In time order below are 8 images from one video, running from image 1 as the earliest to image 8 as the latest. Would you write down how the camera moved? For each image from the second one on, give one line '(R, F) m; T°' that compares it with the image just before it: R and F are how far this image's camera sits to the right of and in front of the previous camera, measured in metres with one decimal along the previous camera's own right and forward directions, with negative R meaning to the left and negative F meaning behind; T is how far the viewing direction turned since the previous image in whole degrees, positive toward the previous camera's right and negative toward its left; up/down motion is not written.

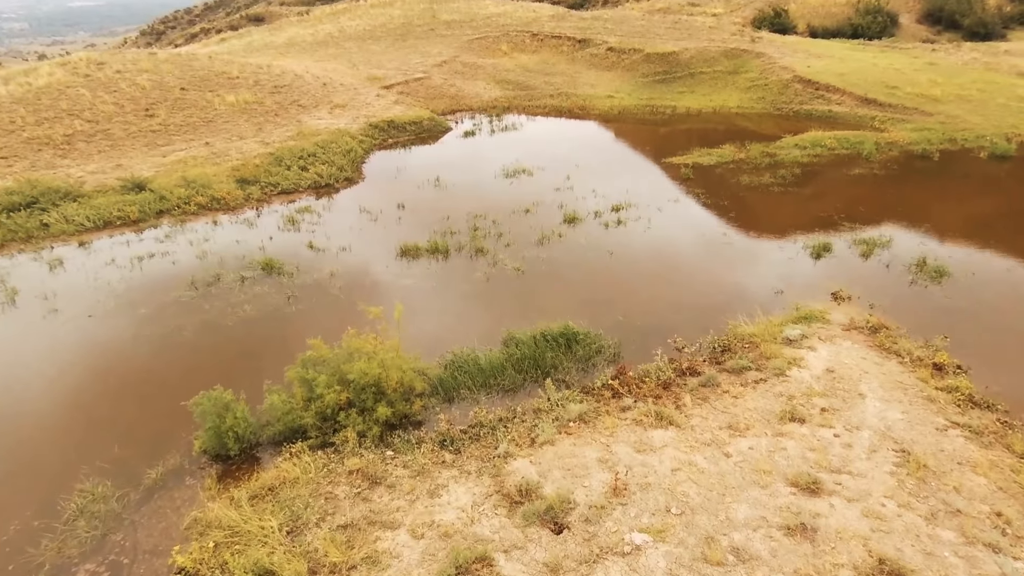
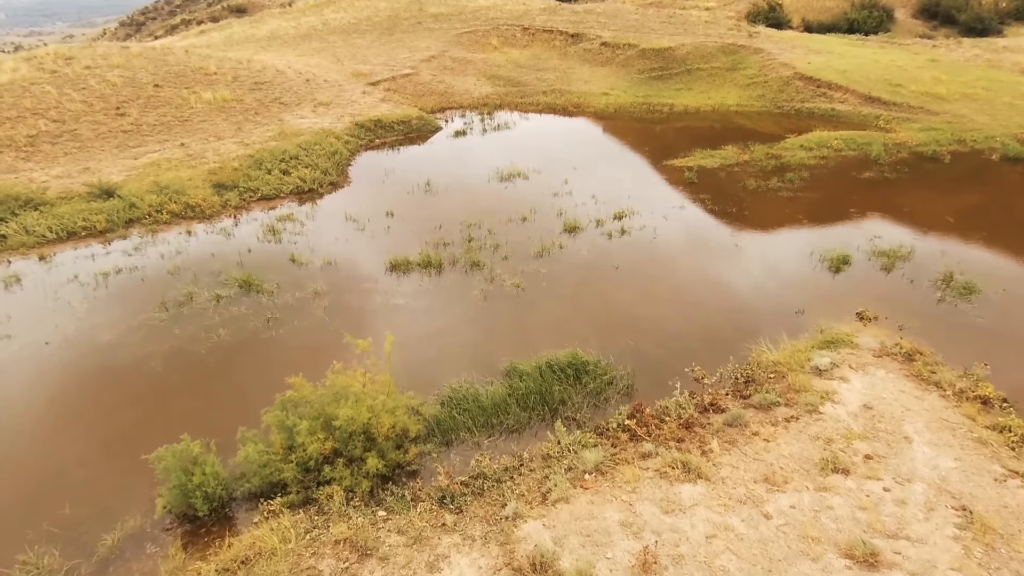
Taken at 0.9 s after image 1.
(-0.2, +1.0) m; +1°
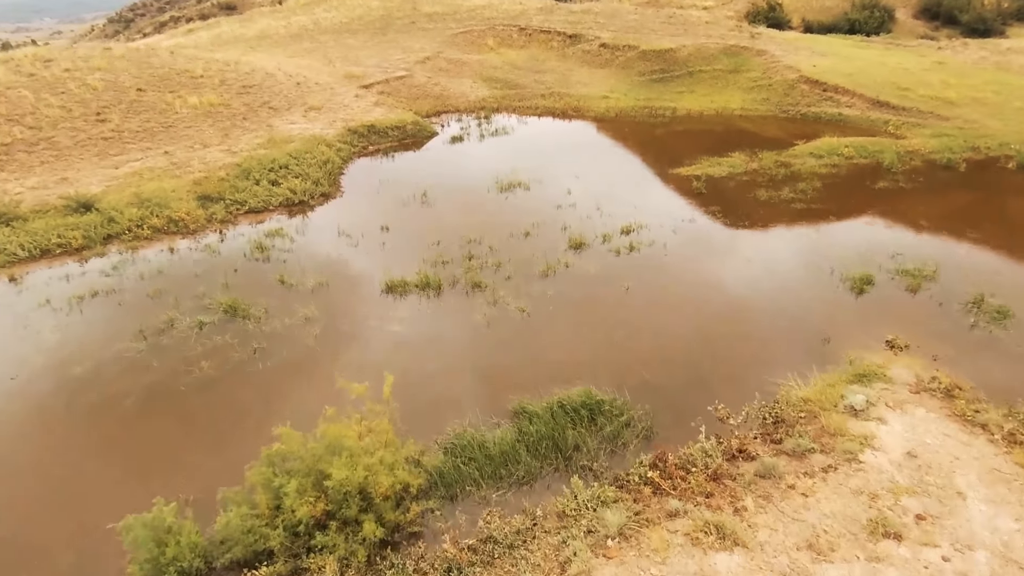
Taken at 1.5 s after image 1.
(-0.2, +0.8) m; +1°
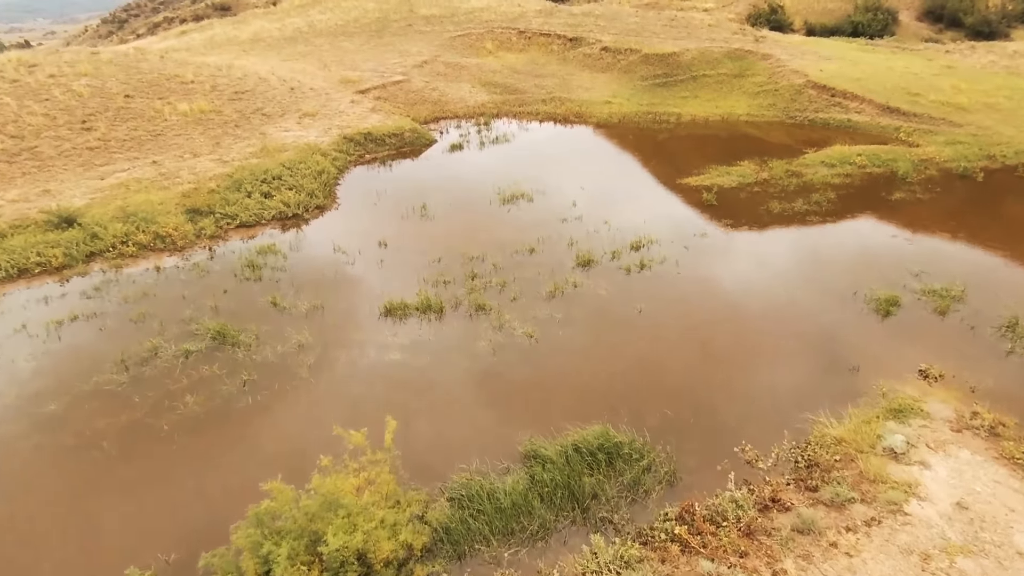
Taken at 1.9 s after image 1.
(-0.2, +0.7) m; 0°
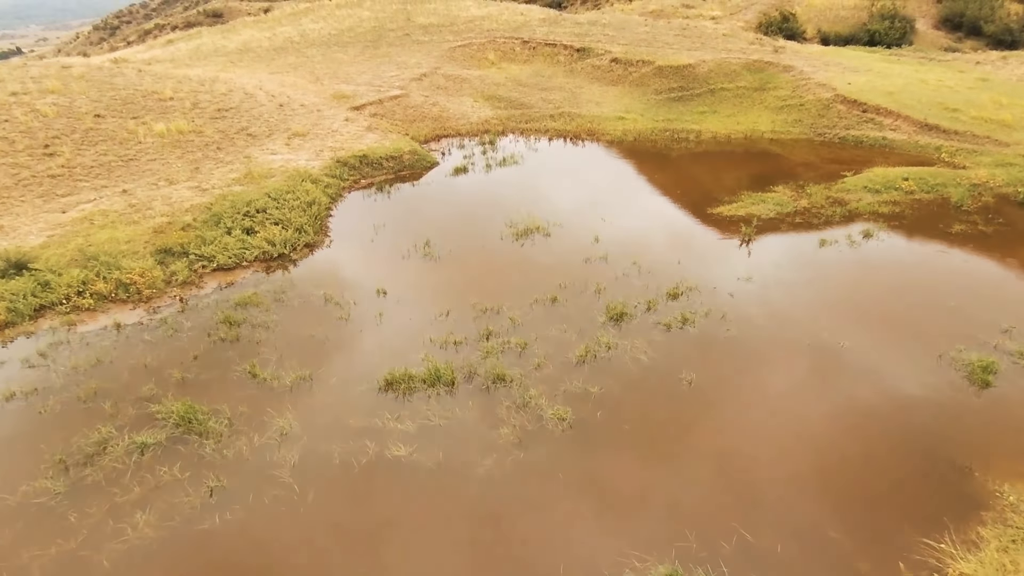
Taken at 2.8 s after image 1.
(-0.5, +2.0) m; 0°
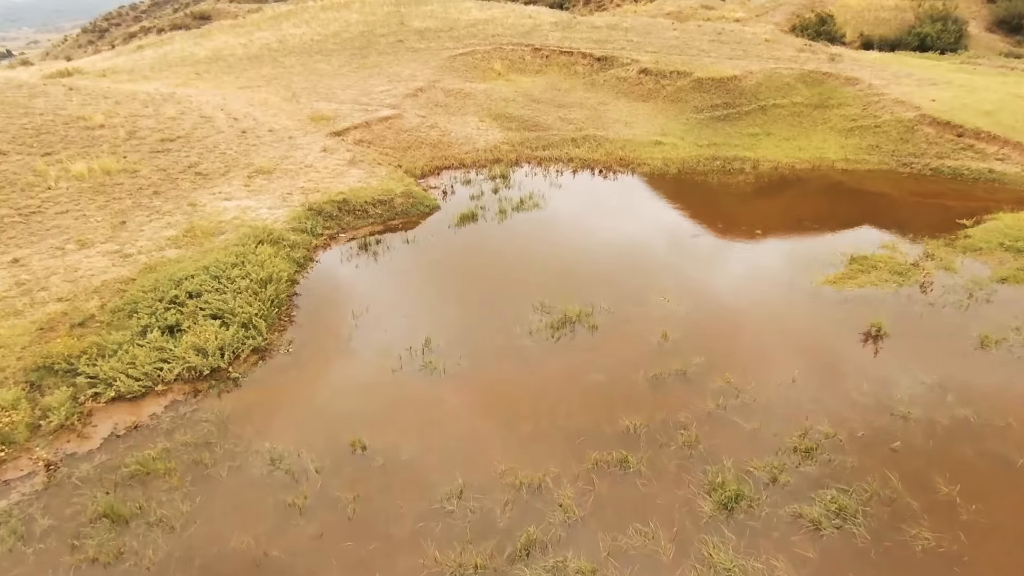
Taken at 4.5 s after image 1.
(-0.6, +4.4) m; 0°
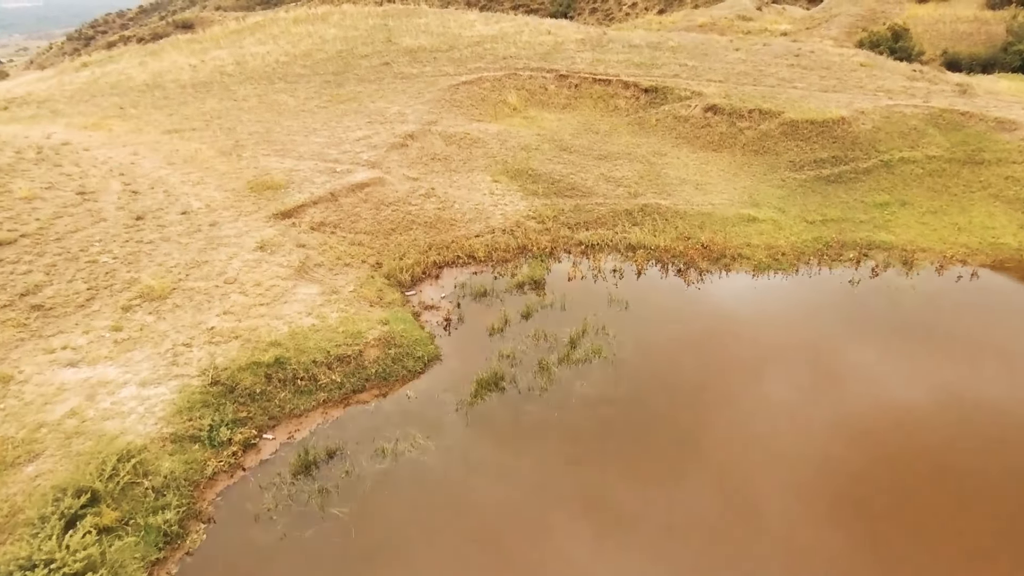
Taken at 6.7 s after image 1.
(-0.8, +6.5) m; 0°
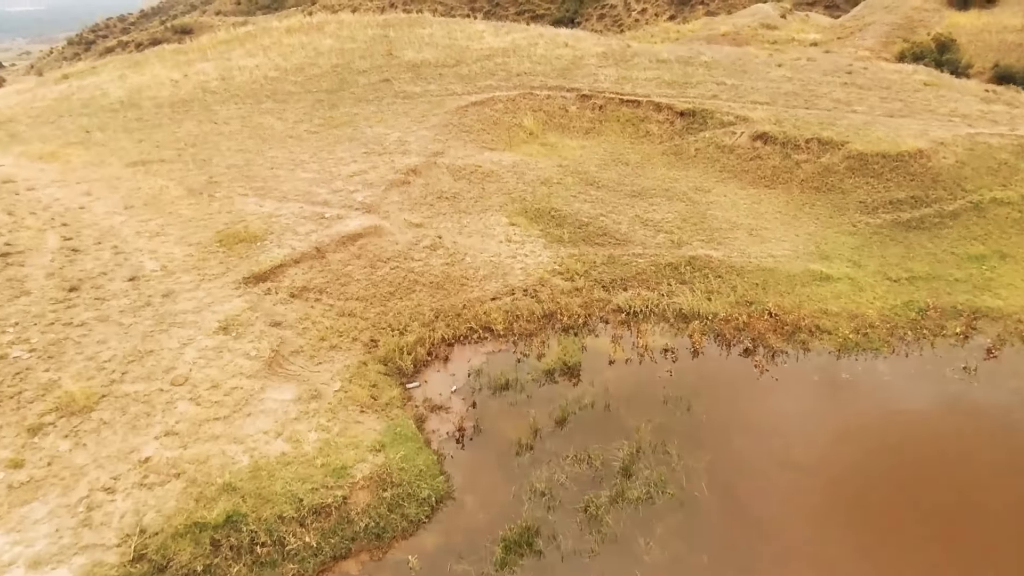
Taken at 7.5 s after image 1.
(-0.4, +2.5) m; 0°
